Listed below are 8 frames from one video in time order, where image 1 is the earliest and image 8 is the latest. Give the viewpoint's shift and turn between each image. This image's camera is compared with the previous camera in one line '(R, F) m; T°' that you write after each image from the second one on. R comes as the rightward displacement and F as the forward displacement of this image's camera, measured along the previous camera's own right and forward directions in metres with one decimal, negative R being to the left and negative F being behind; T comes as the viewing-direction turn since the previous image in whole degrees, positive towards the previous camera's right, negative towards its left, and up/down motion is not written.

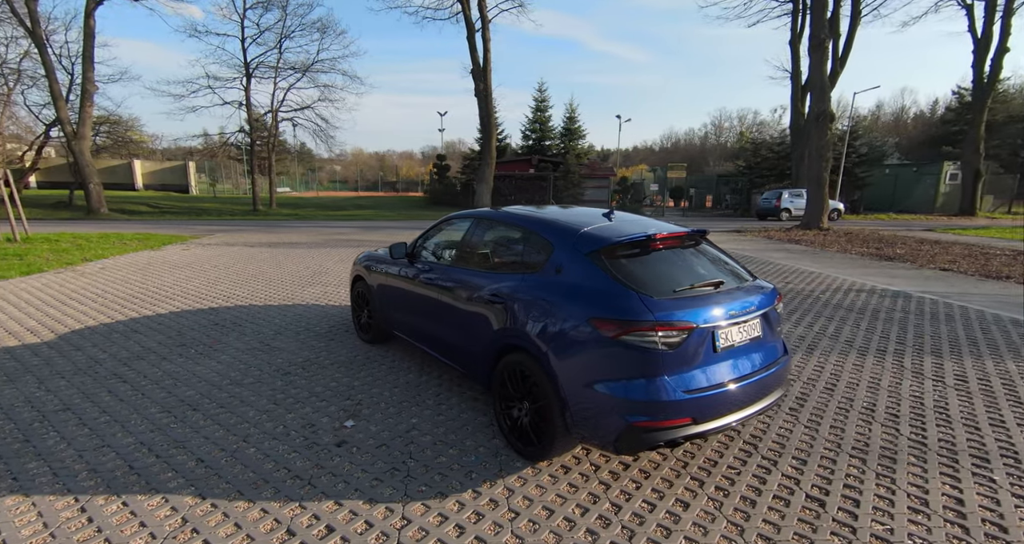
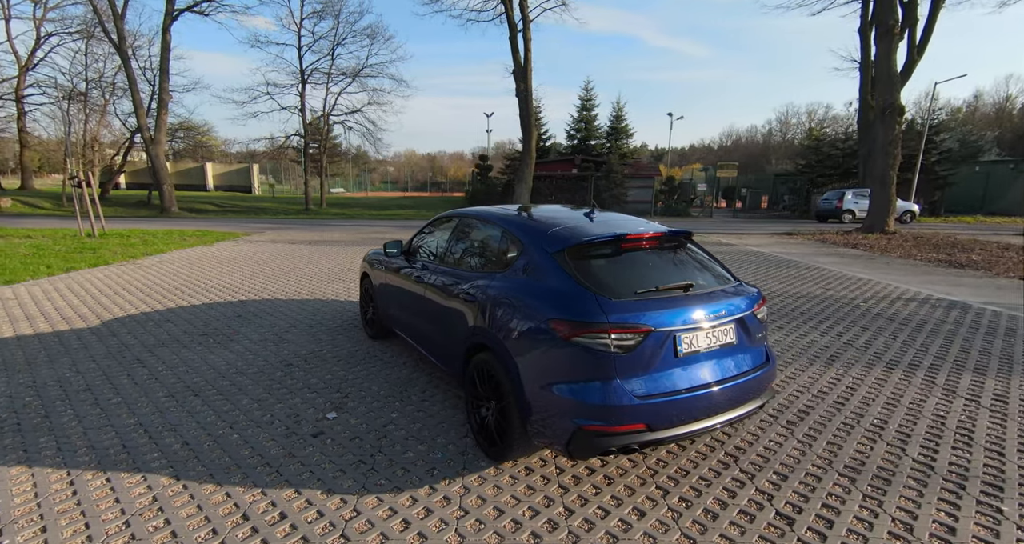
(+0.5, 0.0) m; -6°
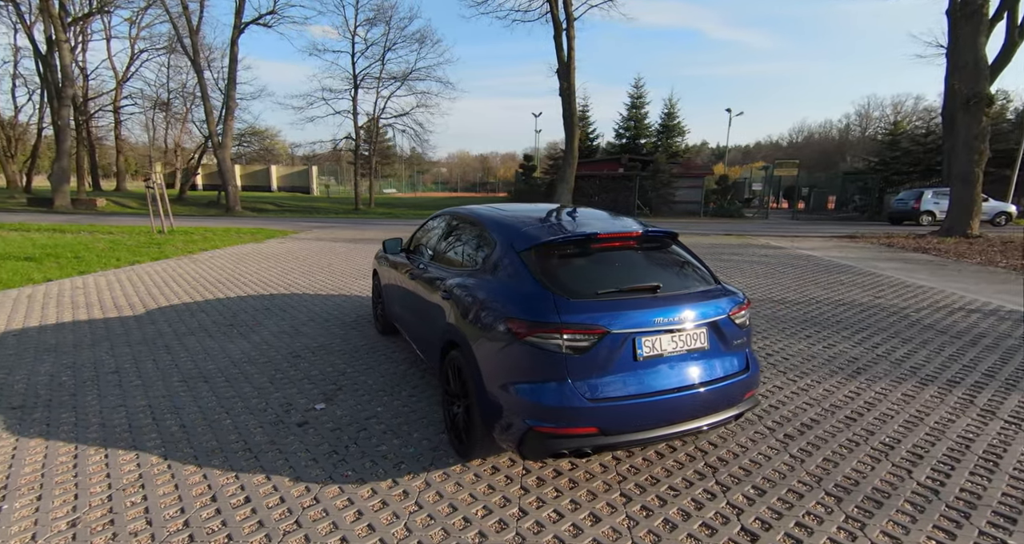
(+0.5, 0.0) m; -6°
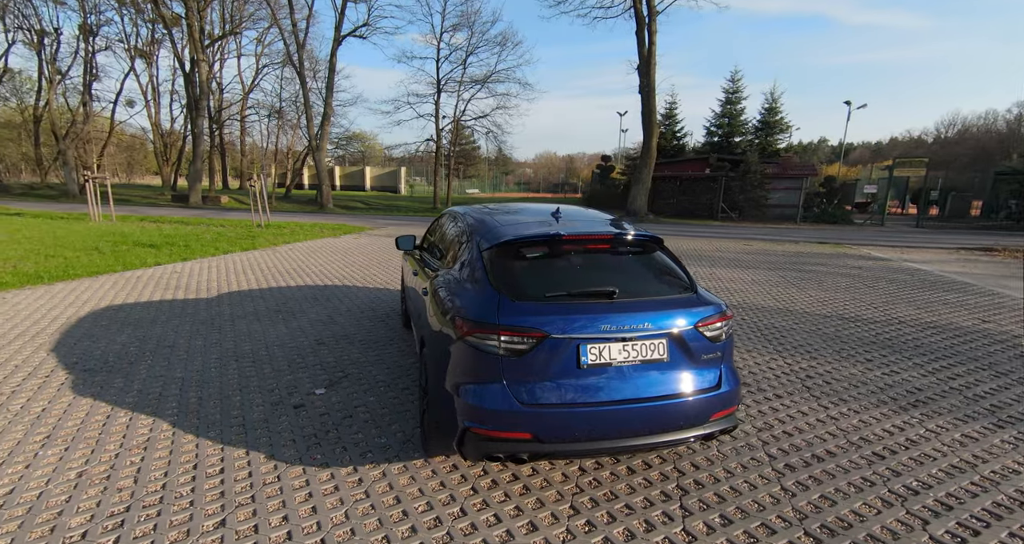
(+0.7, +0.1) m; -10°
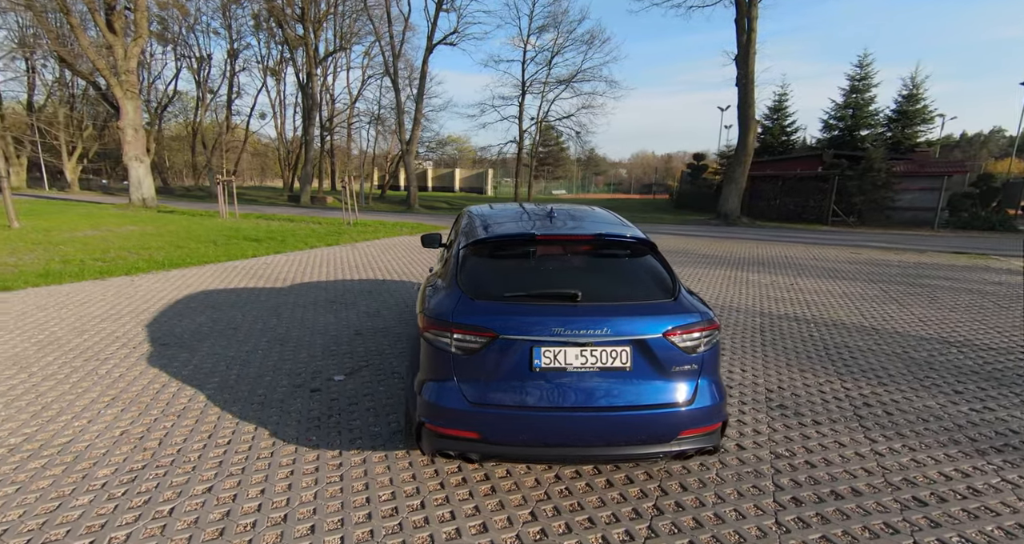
(+0.7, +0.1) m; -11°
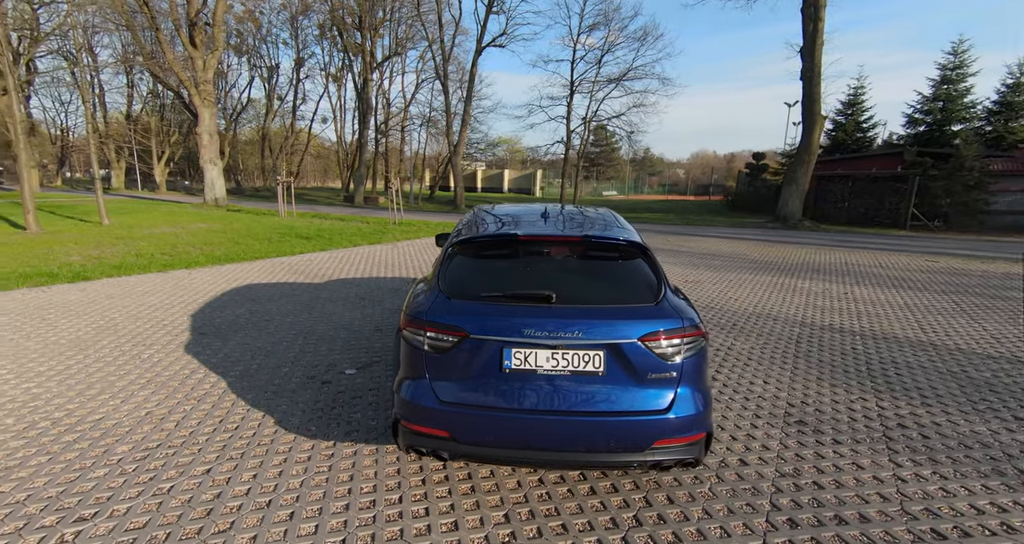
(+0.4, +0.1) m; -6°
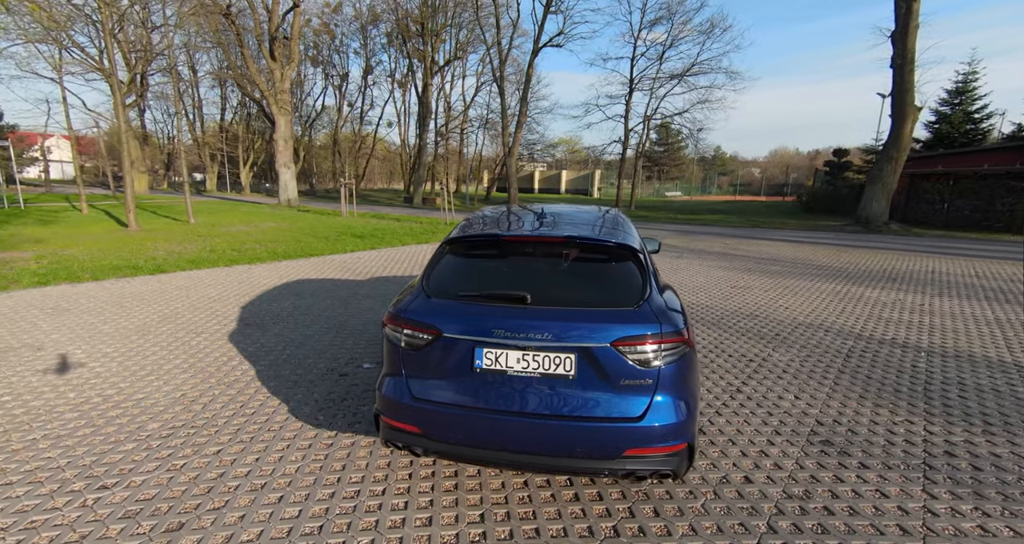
(+0.4, +0.1) m; -8°
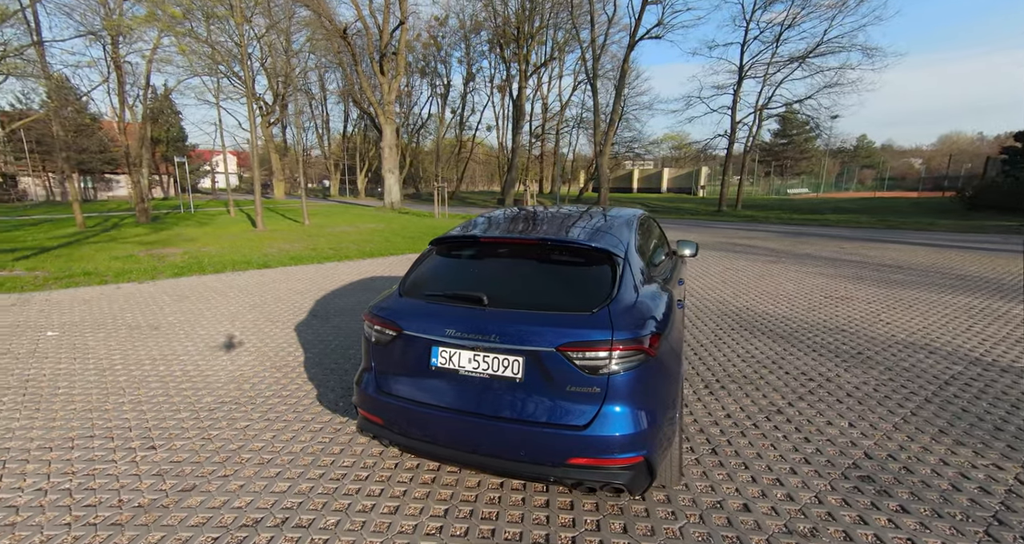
(+0.7, +0.1) m; -13°
